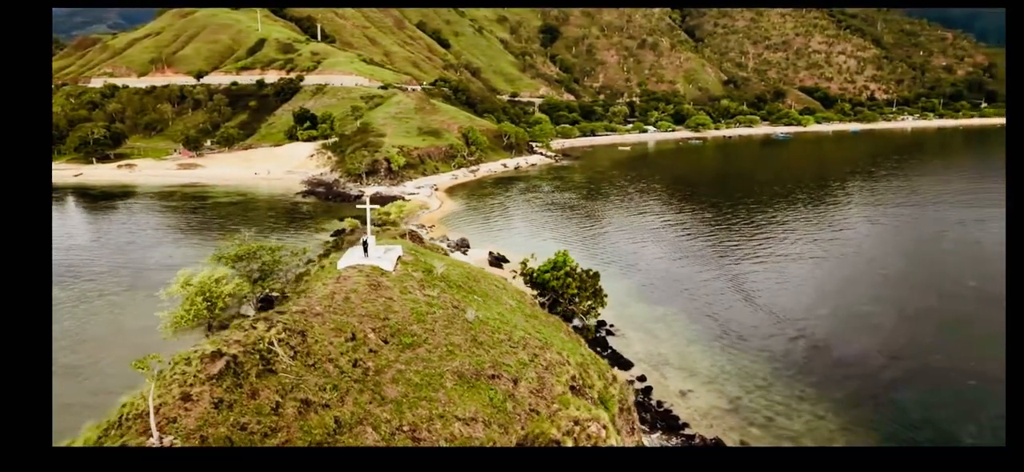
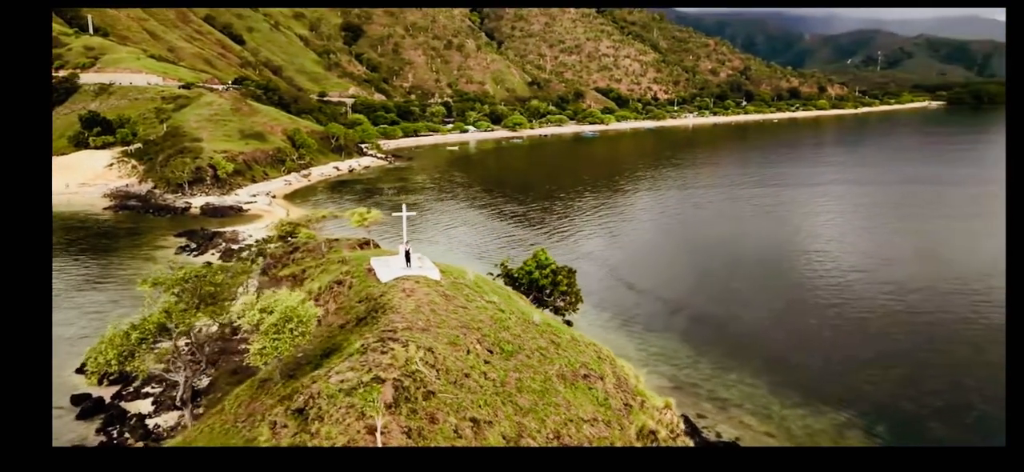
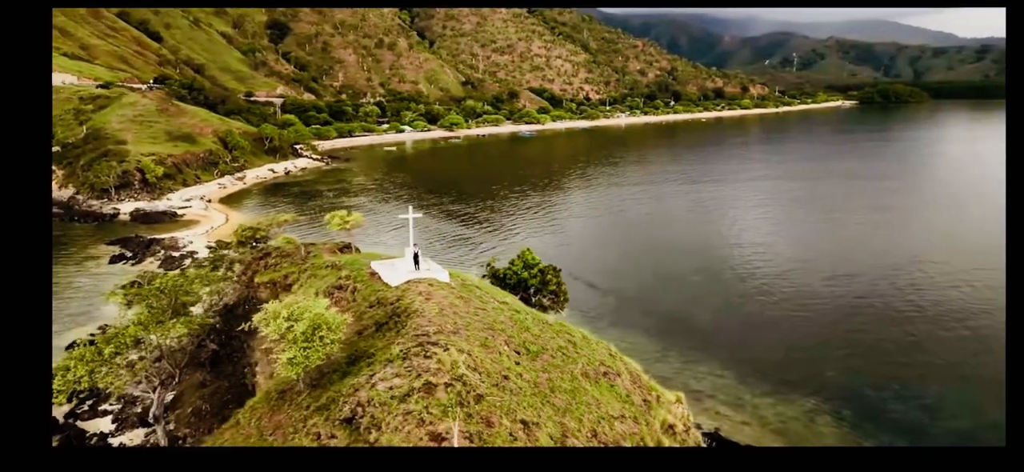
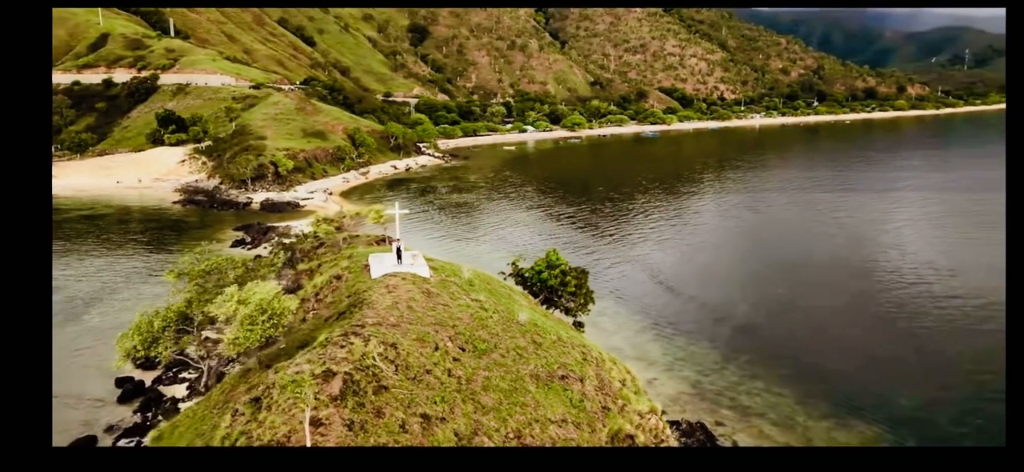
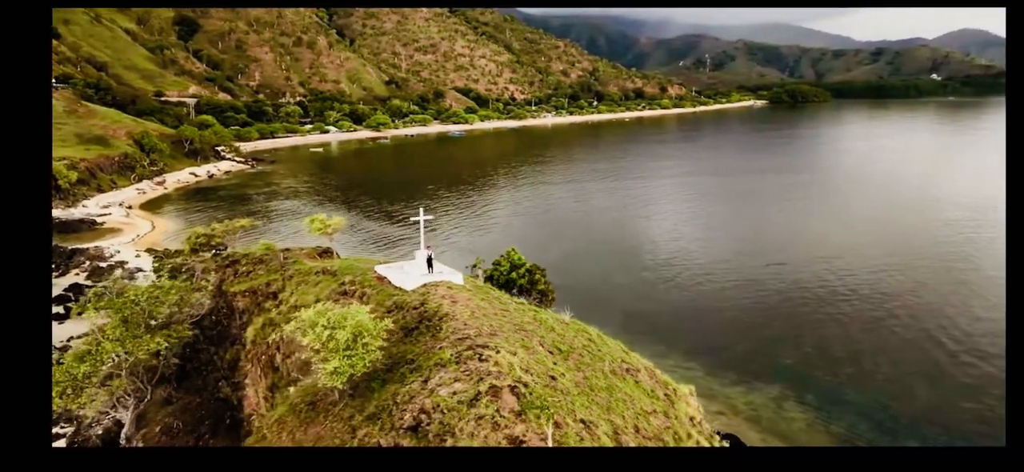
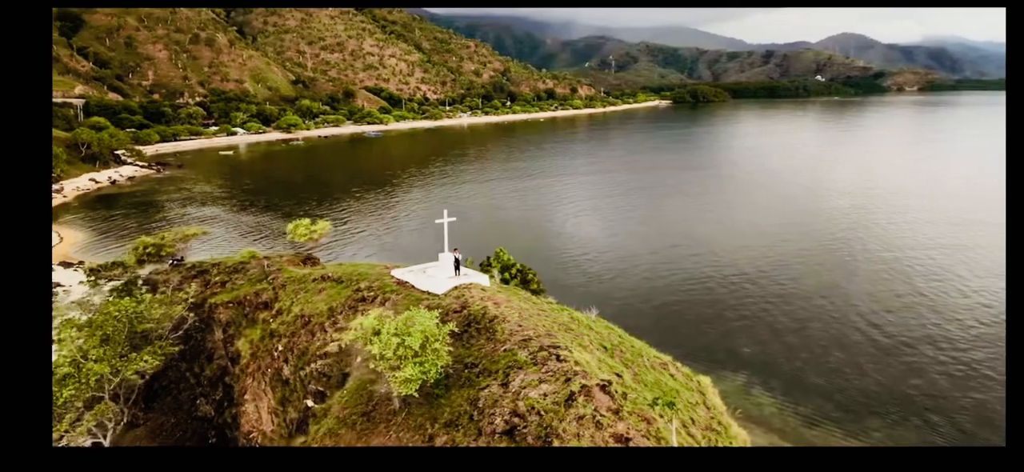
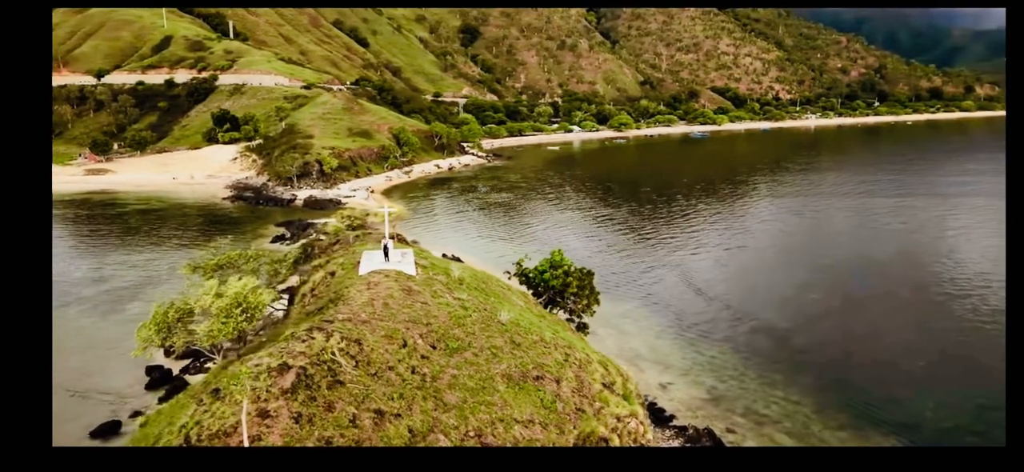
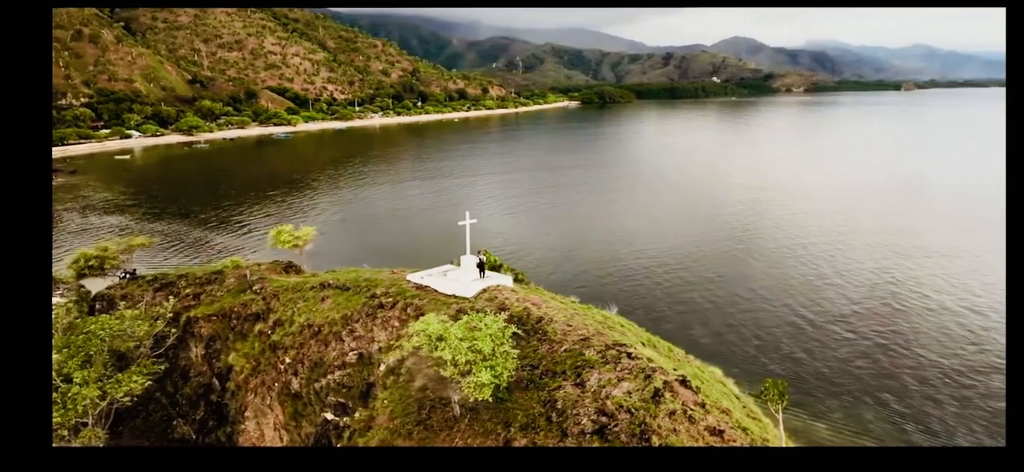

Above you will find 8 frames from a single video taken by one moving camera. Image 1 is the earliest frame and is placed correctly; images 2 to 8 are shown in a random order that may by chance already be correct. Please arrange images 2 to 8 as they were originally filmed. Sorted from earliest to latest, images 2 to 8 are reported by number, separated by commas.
7, 4, 2, 3, 5, 6, 8
